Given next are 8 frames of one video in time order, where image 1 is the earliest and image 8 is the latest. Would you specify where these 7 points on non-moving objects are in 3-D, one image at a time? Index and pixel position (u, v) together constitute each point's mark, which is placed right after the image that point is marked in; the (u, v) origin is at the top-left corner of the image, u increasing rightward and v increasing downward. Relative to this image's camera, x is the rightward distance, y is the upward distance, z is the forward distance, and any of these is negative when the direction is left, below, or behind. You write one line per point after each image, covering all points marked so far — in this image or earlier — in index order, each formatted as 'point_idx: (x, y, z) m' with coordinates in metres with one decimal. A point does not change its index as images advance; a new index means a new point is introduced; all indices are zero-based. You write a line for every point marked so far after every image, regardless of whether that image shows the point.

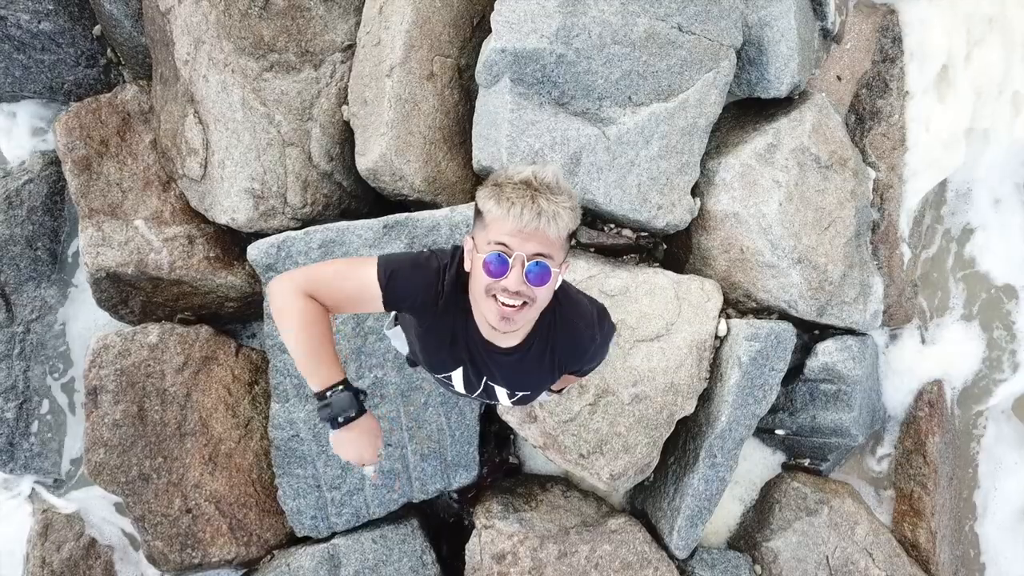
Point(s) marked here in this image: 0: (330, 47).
0: (-0.6, +0.8, +1.1) m
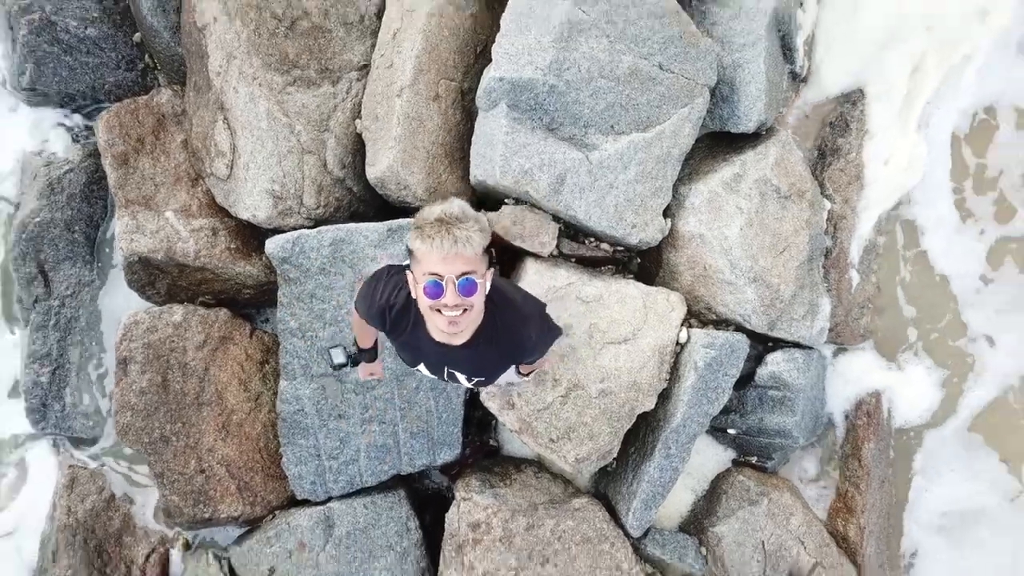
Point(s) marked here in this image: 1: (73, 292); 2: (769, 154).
0: (-0.6, +0.9, +1.2) m
1: (-1.9, 0.0, +1.4) m
2: (+1.0, +0.5, +1.2) m
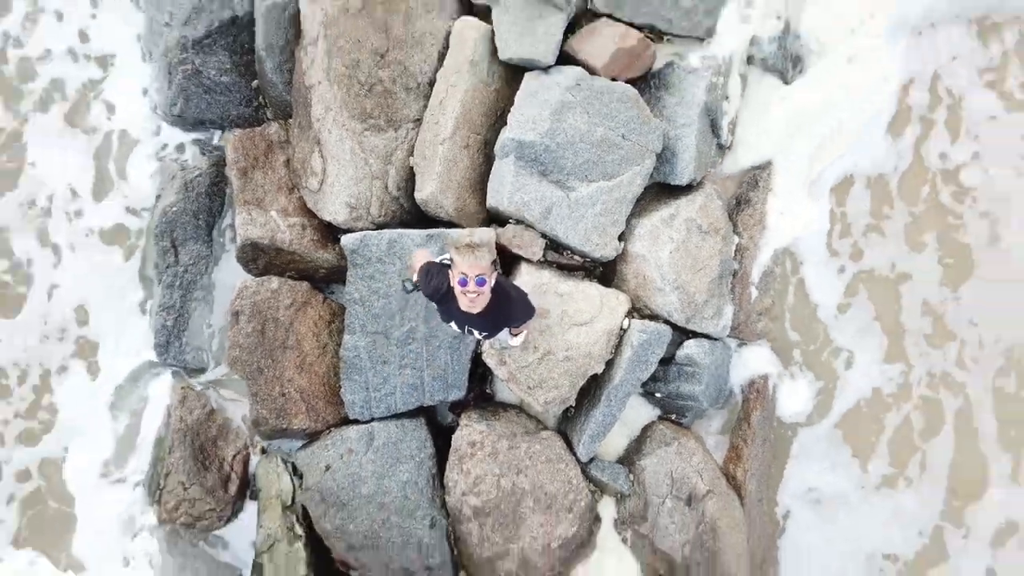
0: (-0.6, +0.9, +1.7) m
1: (-1.9, +0.2, +1.9) m
2: (+1.0, +0.5, +1.7) m
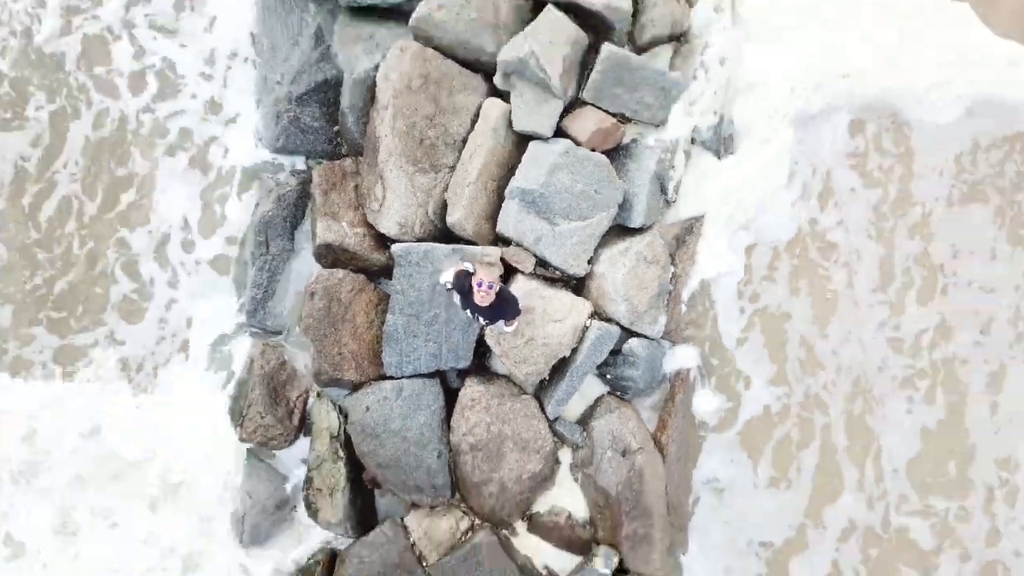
0: (-0.5, +1.0, +2.5) m
1: (-1.9, +0.3, +2.6) m
2: (+1.0, +0.4, +2.4) m
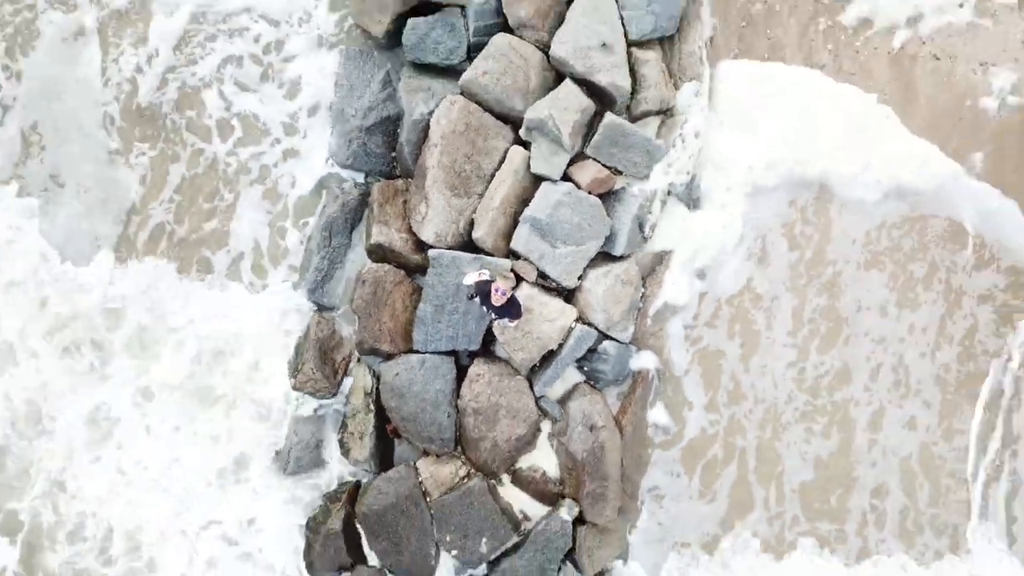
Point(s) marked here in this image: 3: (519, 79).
0: (-0.4, +1.0, +3.2) m
1: (-1.8, +0.4, +3.3) m
2: (+1.1, +0.2, +3.2) m
3: (+0.1, +2.1, +3.1) m
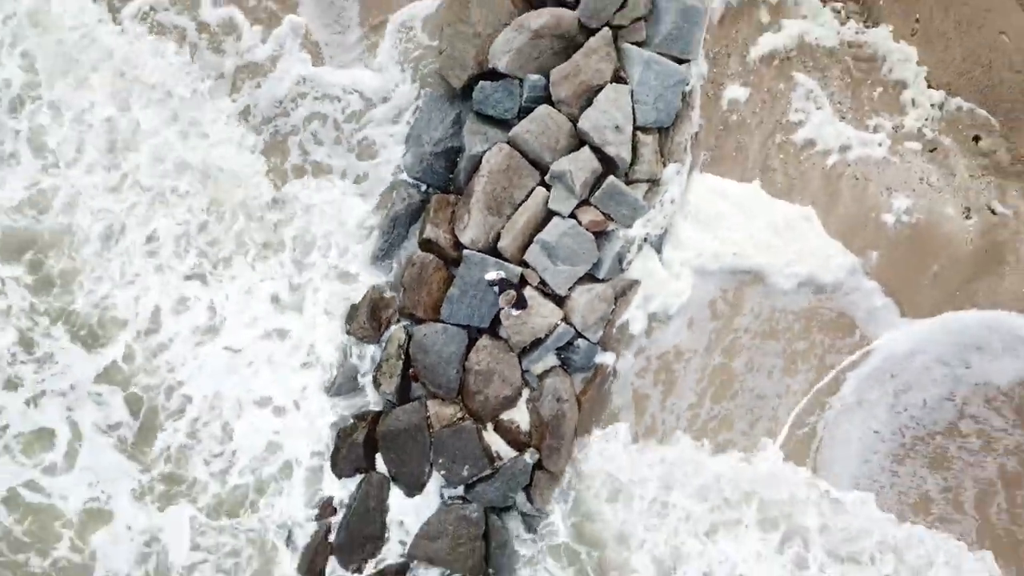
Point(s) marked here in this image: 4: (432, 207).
0: (-0.1, +1.0, +4.4) m
1: (-1.6, +0.7, +4.5) m
2: (+1.2, 0.0, +4.3) m
3: (+0.6, +2.1, +4.3) m
4: (-1.1, +1.1, +4.4) m
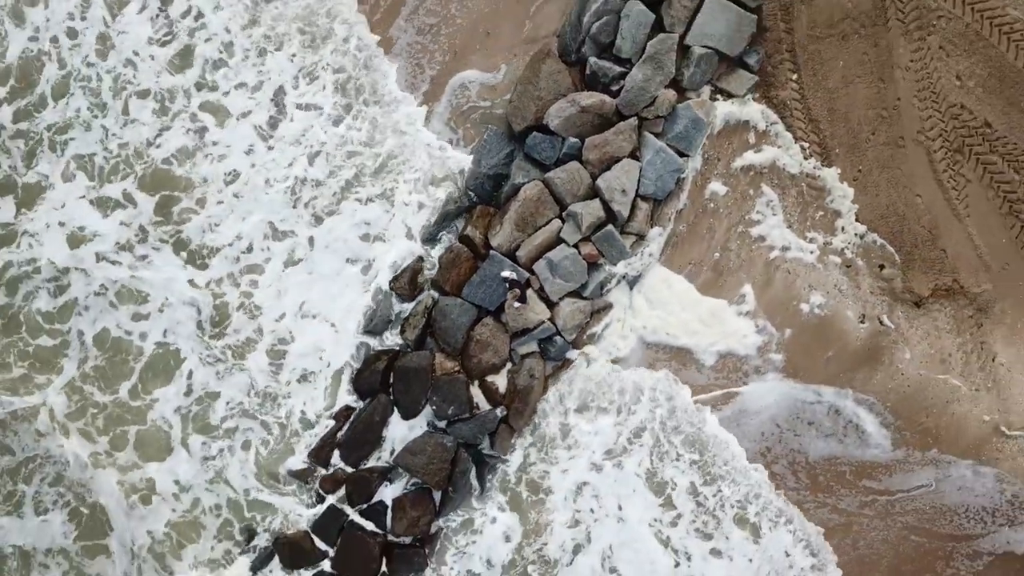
0: (+0.3, +1.0, +5.8) m
1: (-1.2, +1.1, +6.0) m
2: (+1.3, -0.3, +5.8) m
3: (+1.2, +1.9, +5.8) m
4: (-0.7, +1.4, +5.9) m
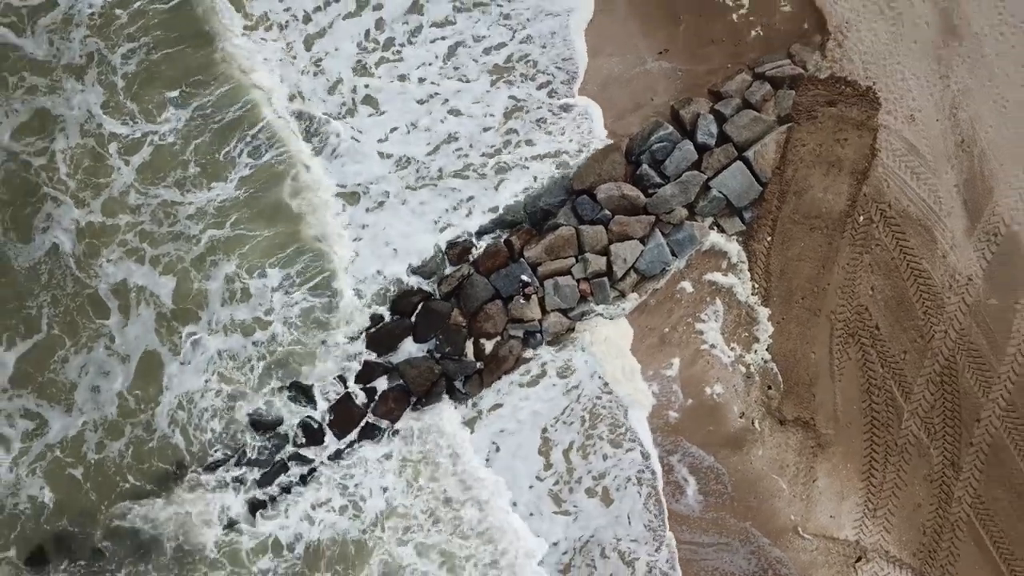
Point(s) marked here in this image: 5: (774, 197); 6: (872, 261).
0: (+1.0, +0.8, +8.2) m
1: (-0.3, +1.5, +8.3) m
2: (+1.4, -0.8, +8.1) m
3: (+2.2, +1.2, +8.2) m
4: (+0.3, +1.5, +8.2) m
5: (+7.0, +2.4, +8.5) m
6: (+9.5, +0.7, +8.4) m
